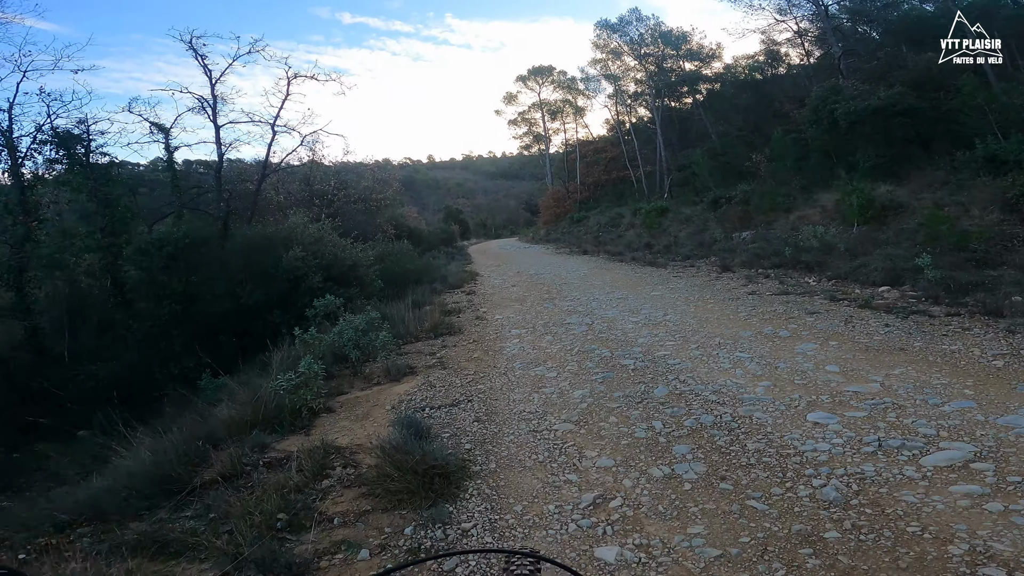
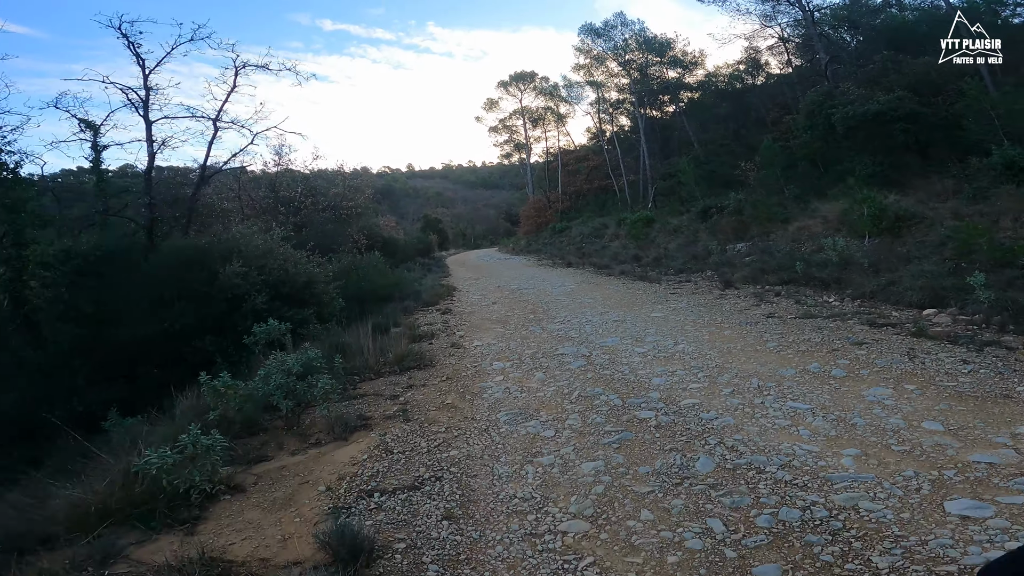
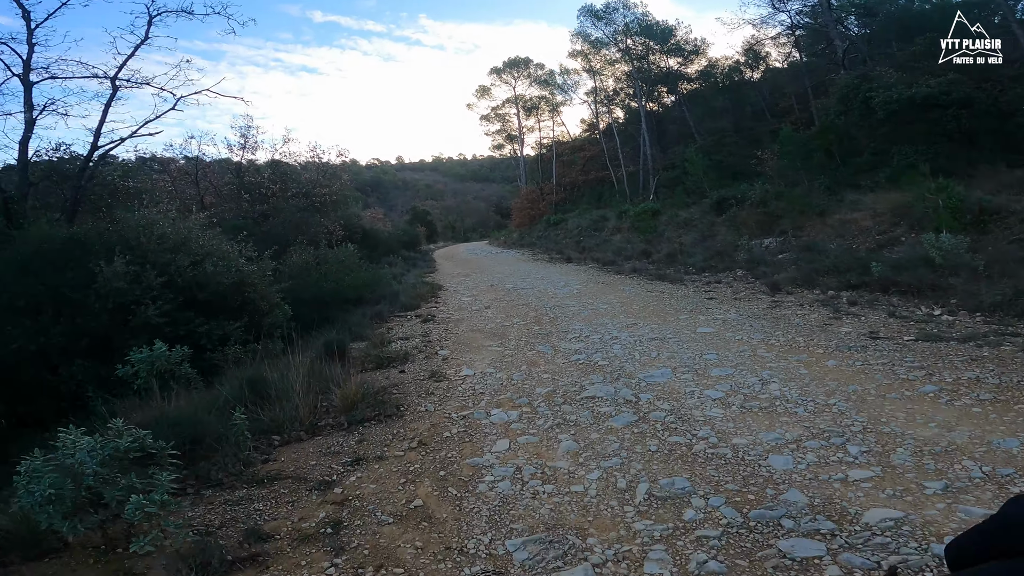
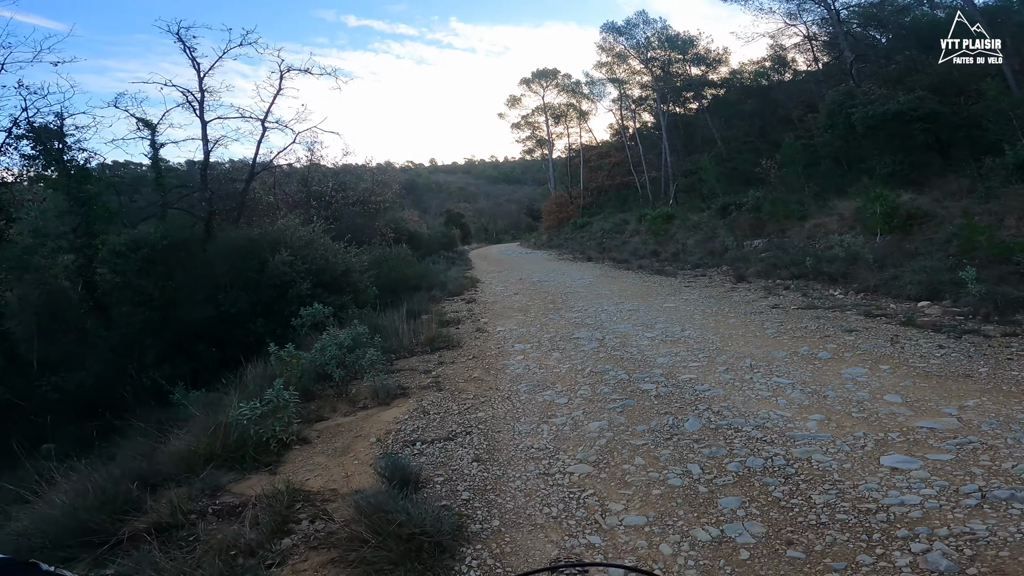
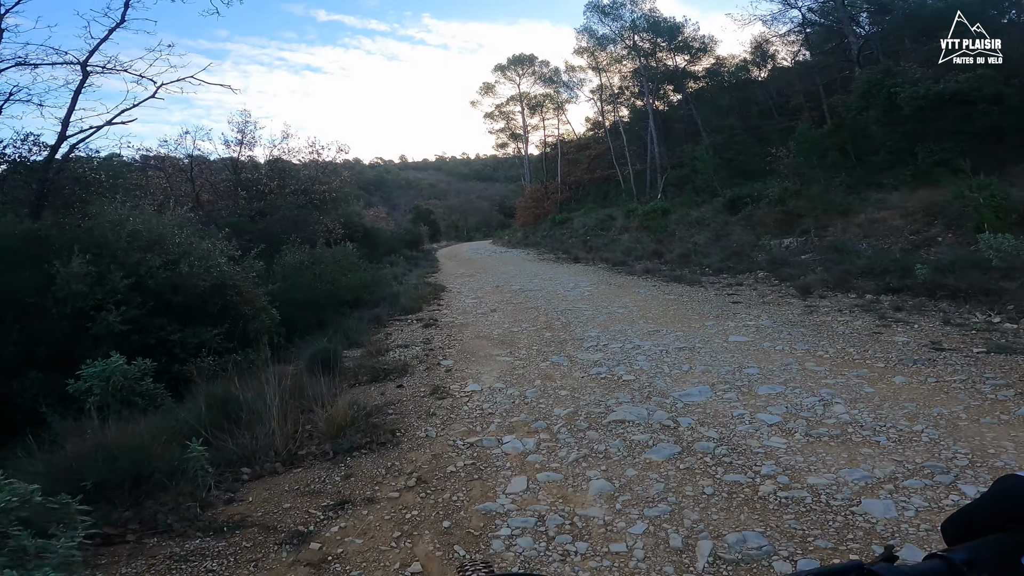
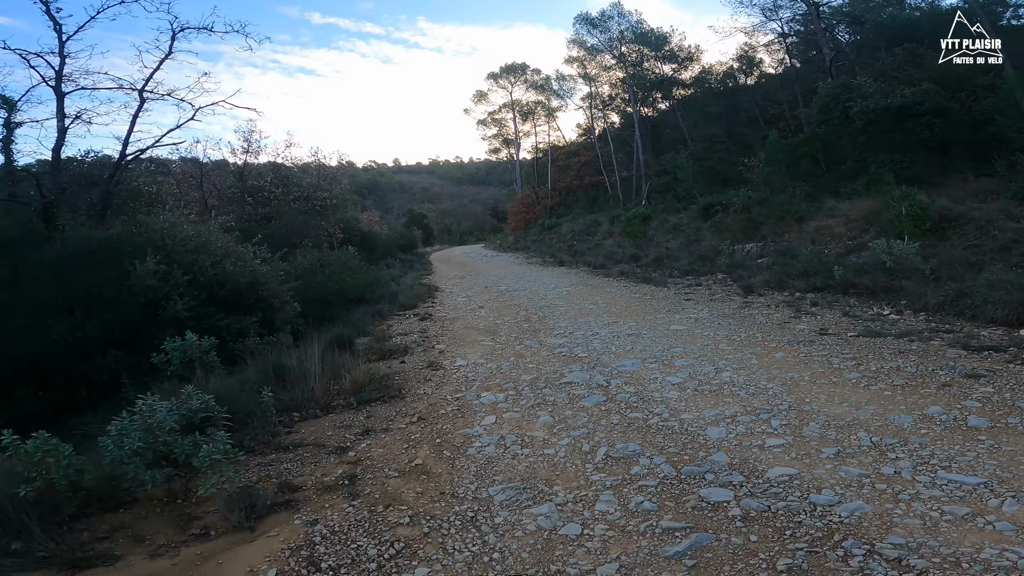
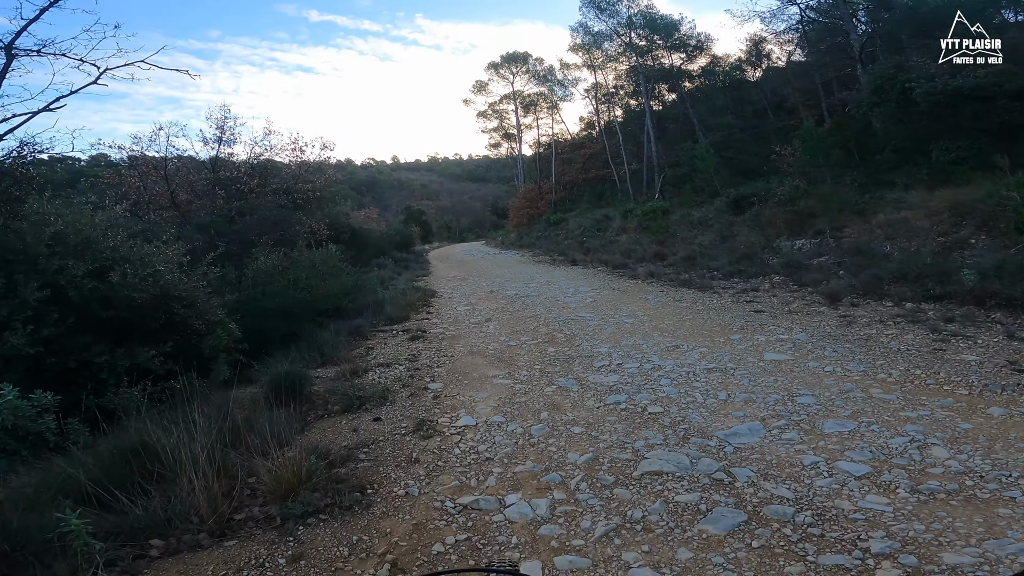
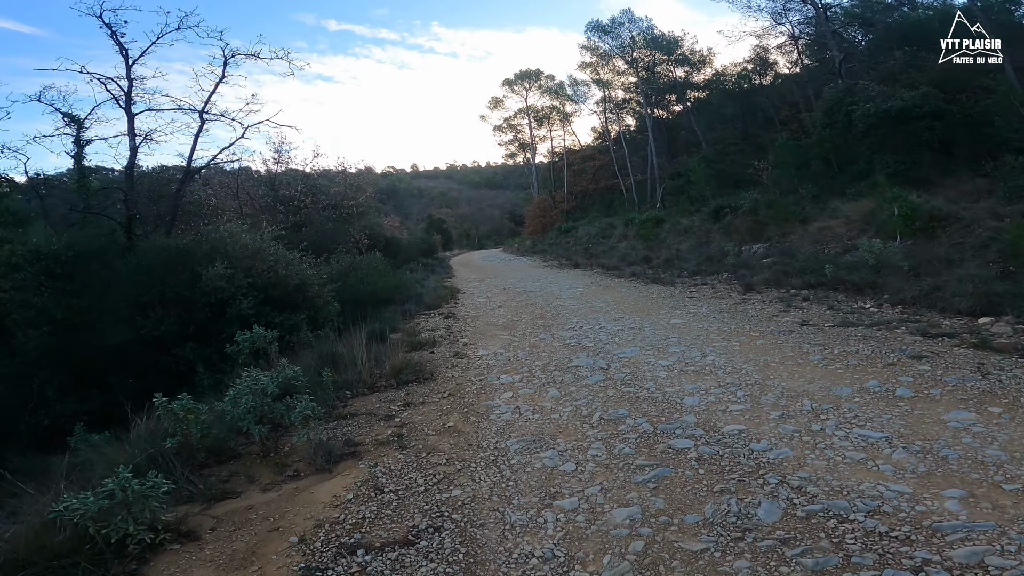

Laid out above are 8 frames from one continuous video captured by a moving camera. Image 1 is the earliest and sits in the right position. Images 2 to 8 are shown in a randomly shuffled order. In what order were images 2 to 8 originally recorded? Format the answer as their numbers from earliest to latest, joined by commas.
4, 2, 8, 6, 3, 5, 7
